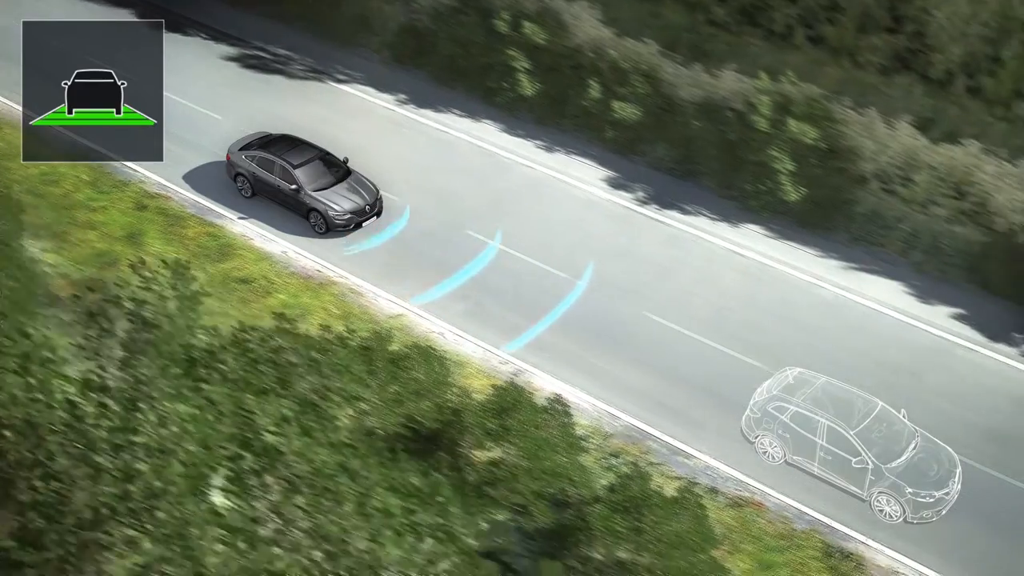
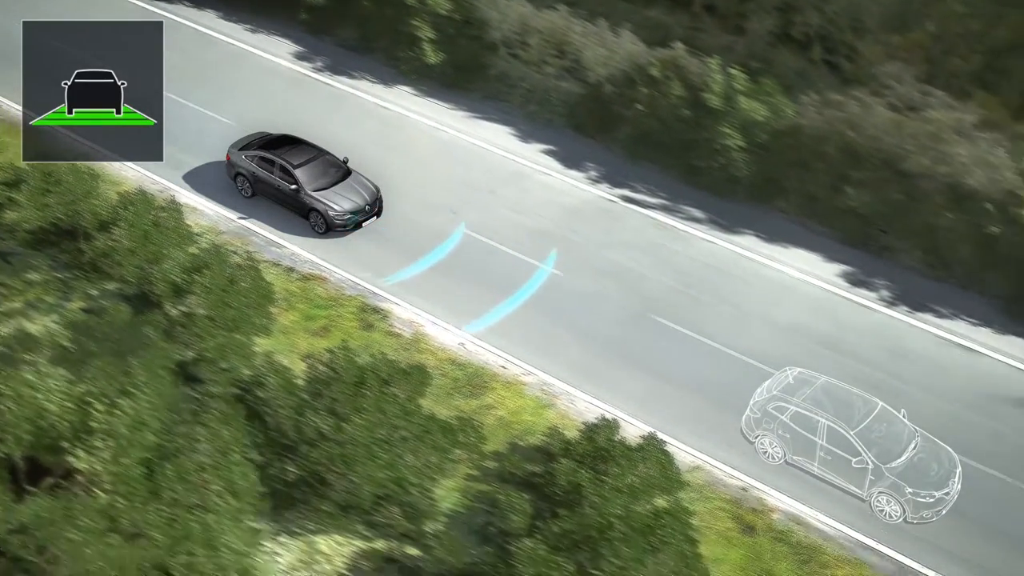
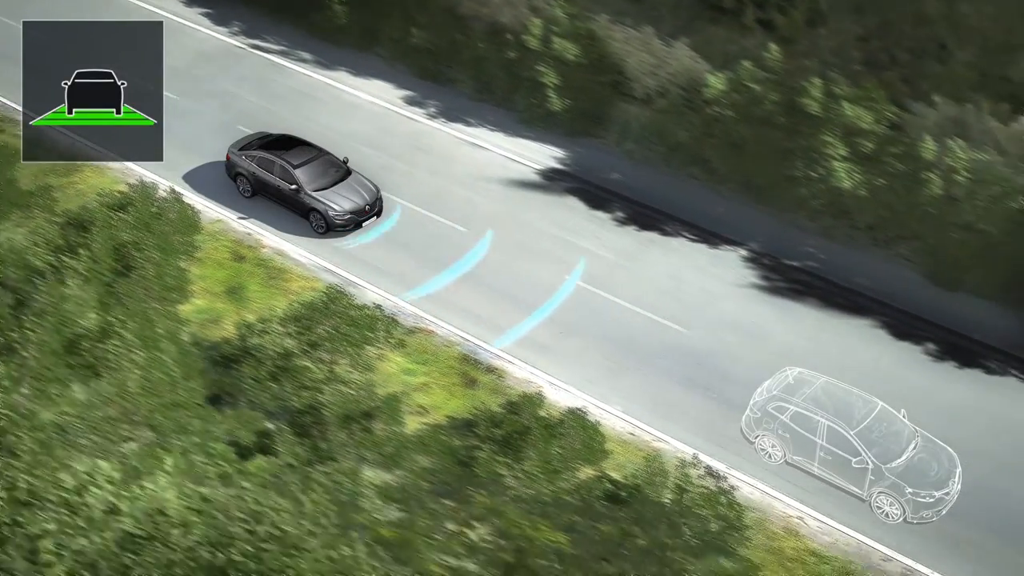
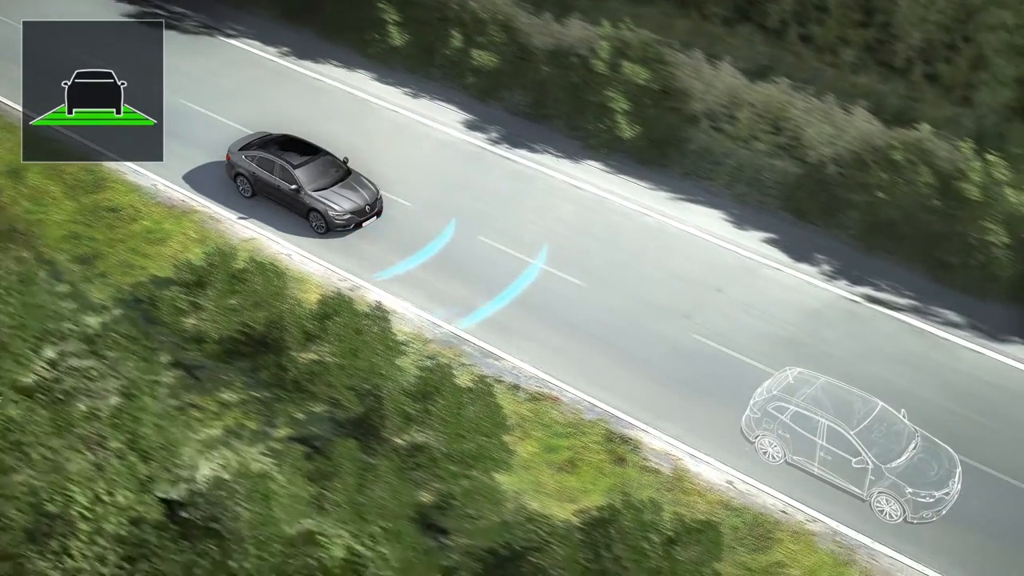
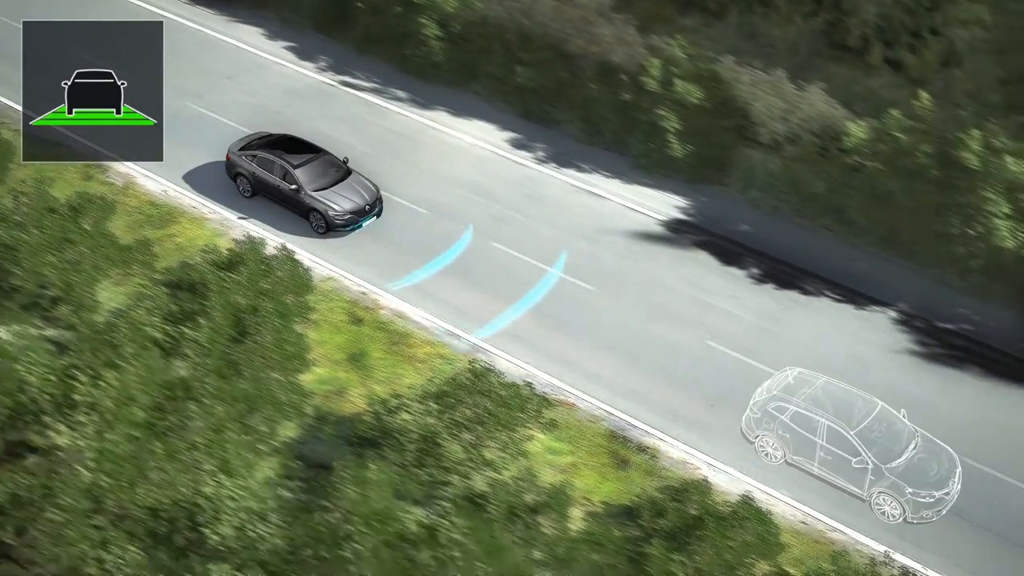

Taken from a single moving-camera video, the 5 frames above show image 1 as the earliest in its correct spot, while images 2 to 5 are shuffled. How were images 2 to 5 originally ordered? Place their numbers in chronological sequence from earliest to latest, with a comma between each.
4, 2, 5, 3
